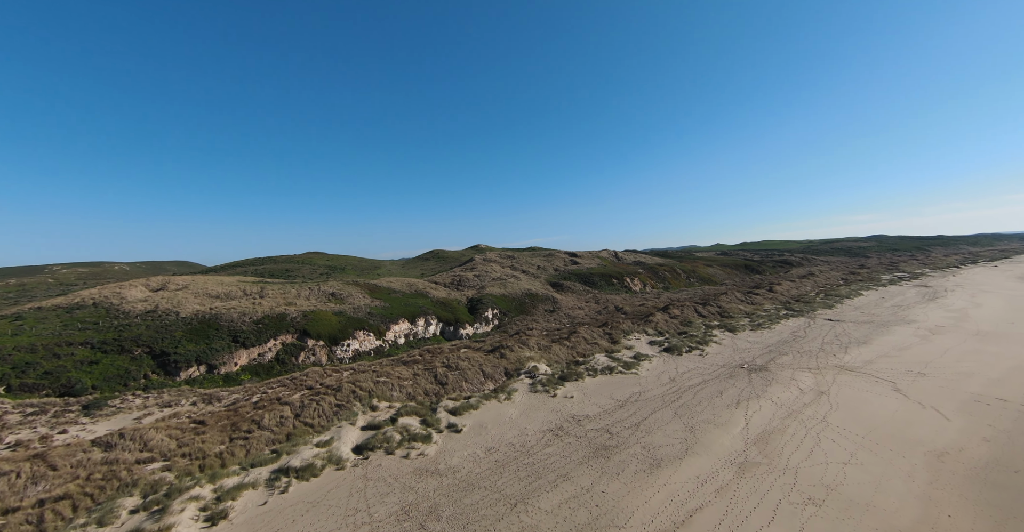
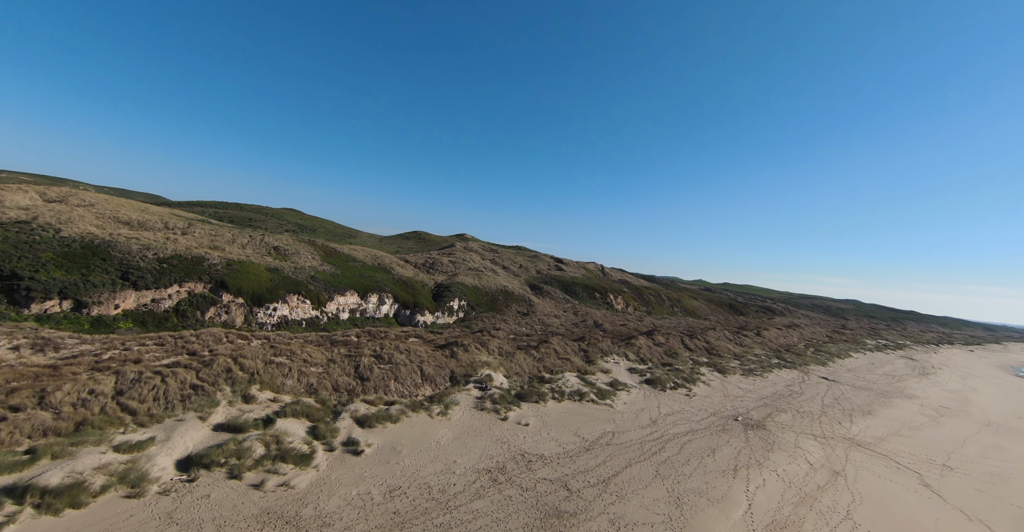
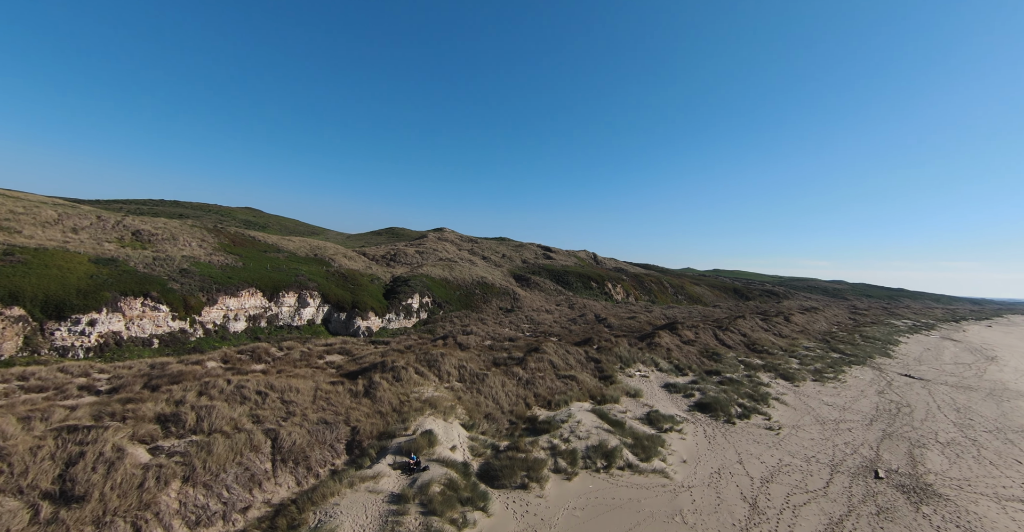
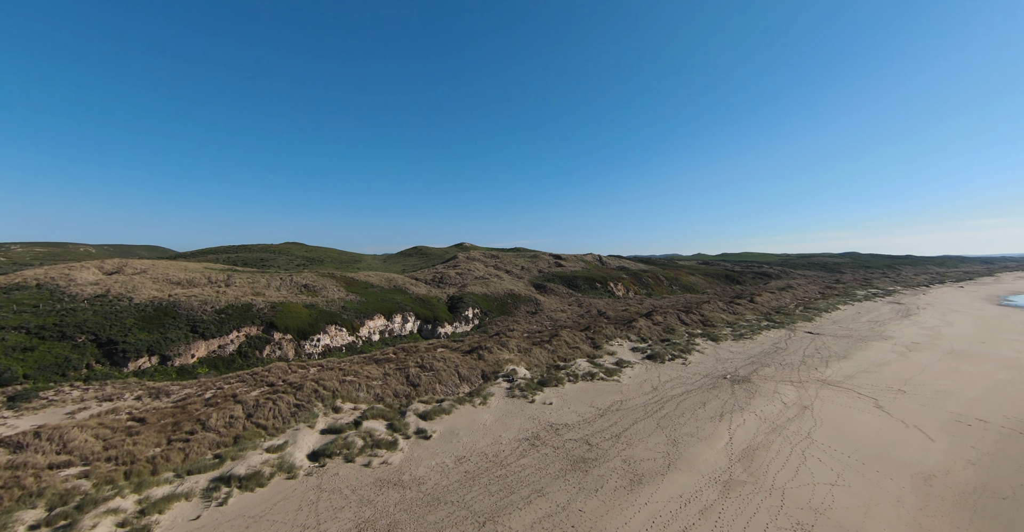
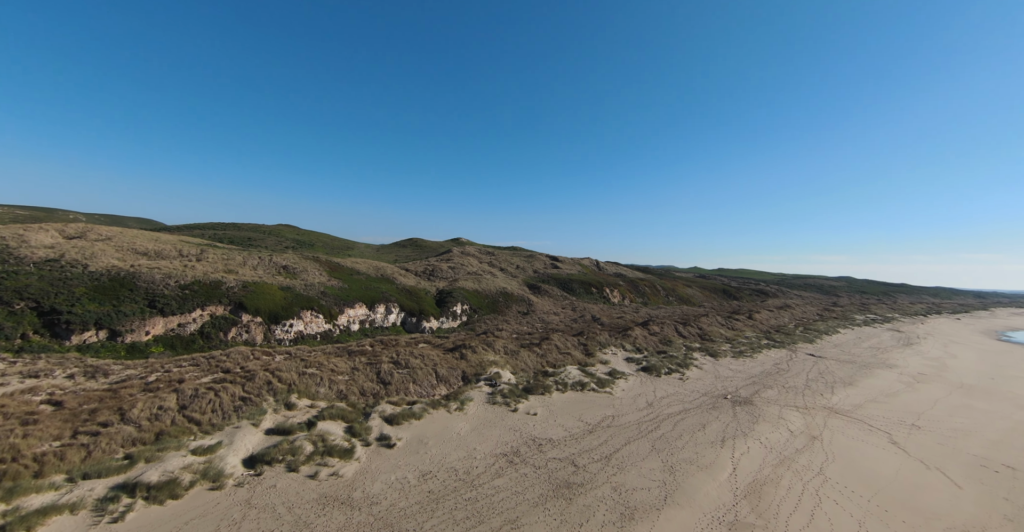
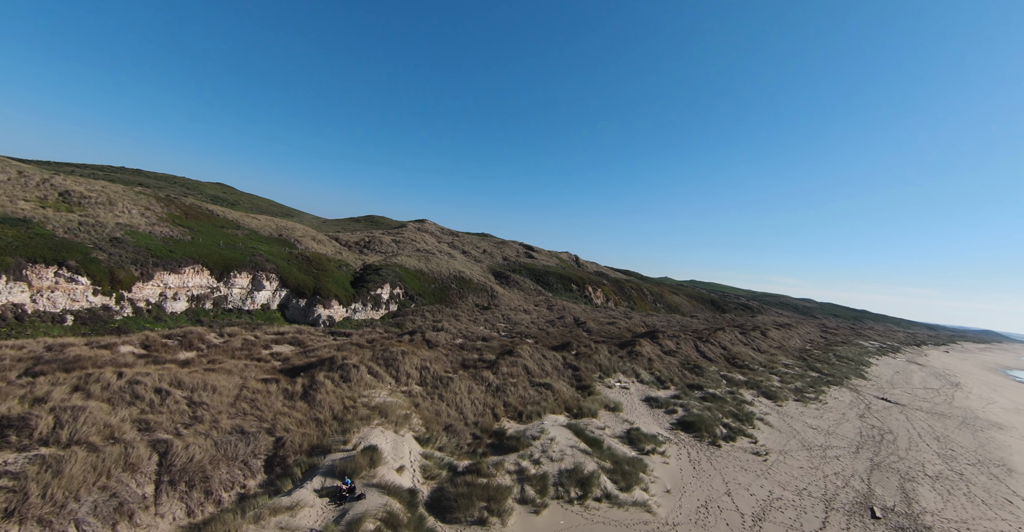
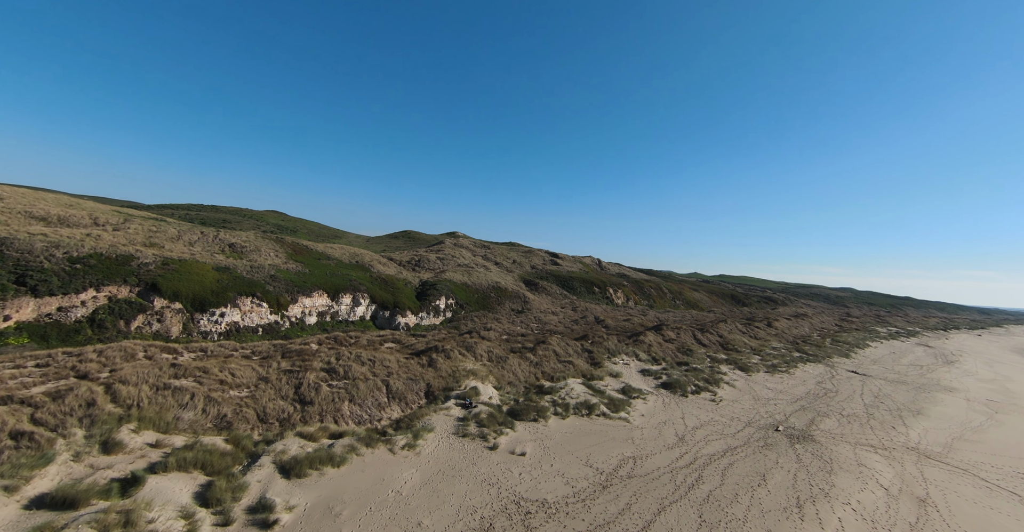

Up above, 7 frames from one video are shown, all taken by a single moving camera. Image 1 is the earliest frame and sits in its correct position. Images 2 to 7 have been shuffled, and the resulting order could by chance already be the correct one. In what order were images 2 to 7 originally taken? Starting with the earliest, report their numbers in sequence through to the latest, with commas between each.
4, 5, 2, 7, 3, 6
